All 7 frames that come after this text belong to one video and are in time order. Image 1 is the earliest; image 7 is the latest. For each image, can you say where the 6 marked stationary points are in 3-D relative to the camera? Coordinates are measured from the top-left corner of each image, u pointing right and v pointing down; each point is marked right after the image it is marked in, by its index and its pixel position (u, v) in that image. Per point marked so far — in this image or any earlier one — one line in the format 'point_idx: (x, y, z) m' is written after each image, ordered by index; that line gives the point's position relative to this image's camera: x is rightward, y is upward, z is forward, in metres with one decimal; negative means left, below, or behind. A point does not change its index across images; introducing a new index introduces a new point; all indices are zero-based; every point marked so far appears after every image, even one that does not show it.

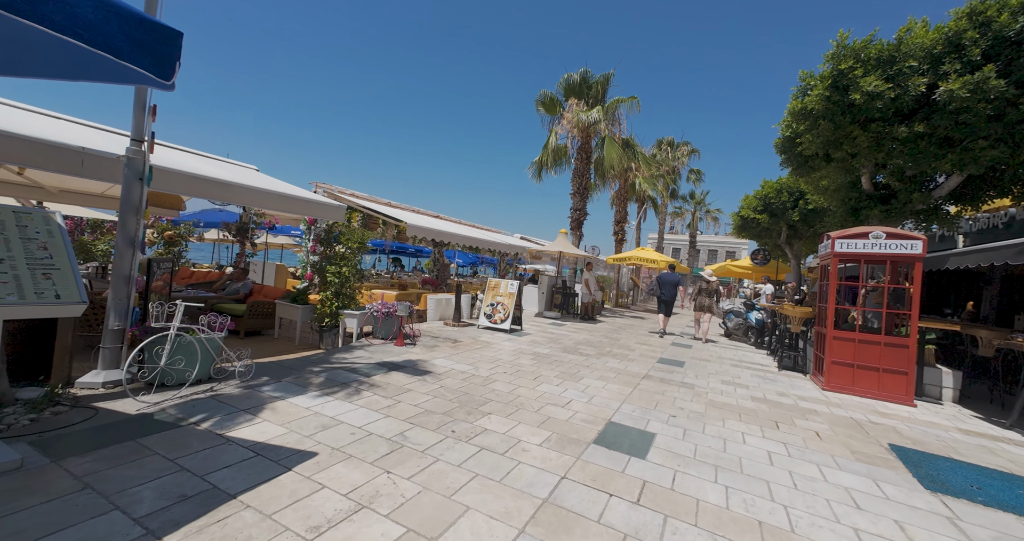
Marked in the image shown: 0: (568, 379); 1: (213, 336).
0: (+0.7, -1.5, +5.9) m
1: (-3.0, -0.7, +4.1) m
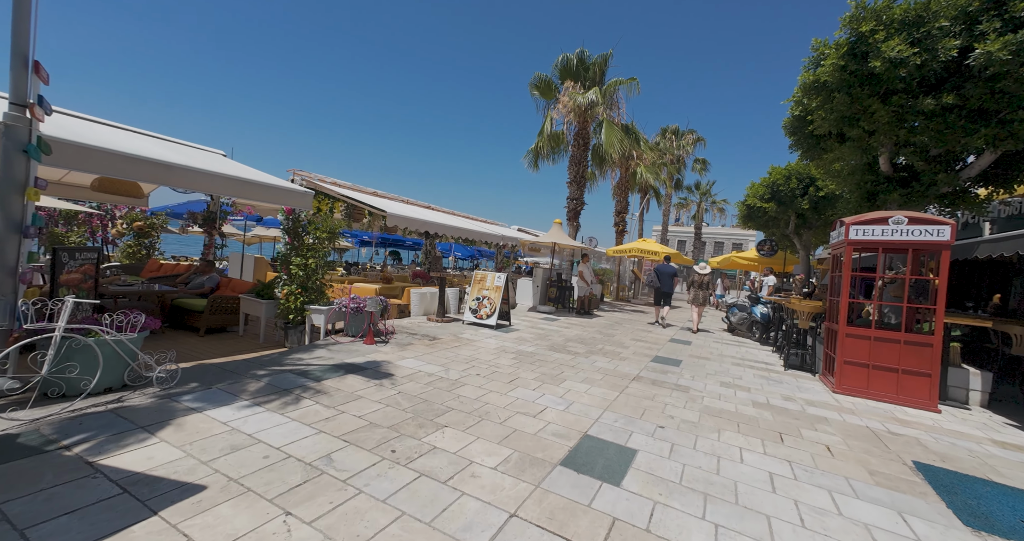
0: (+0.4, -1.4, +5.3) m
1: (-3.3, -0.6, +3.5) m
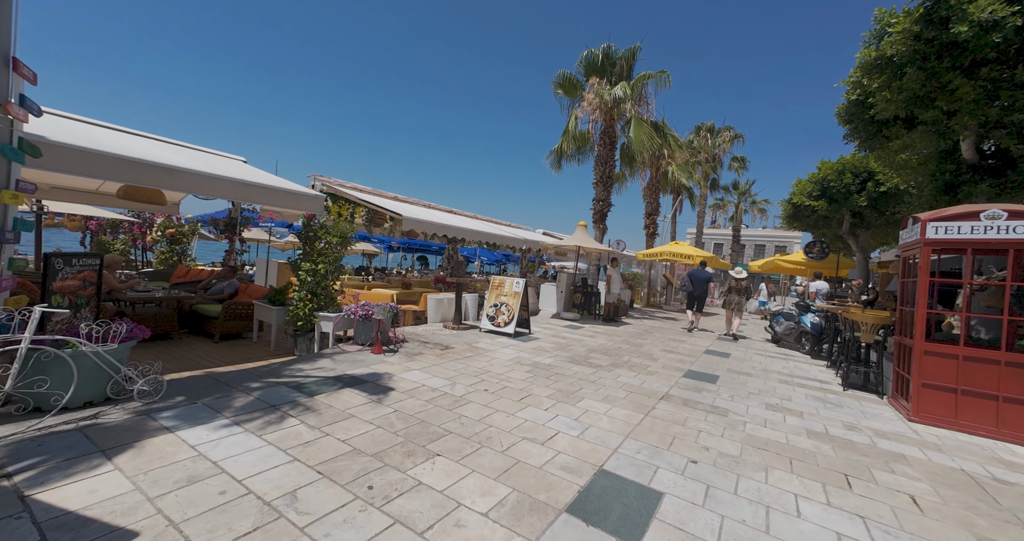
0: (+0.6, -1.5, +4.8) m
1: (-3.3, -0.6, +3.3) m
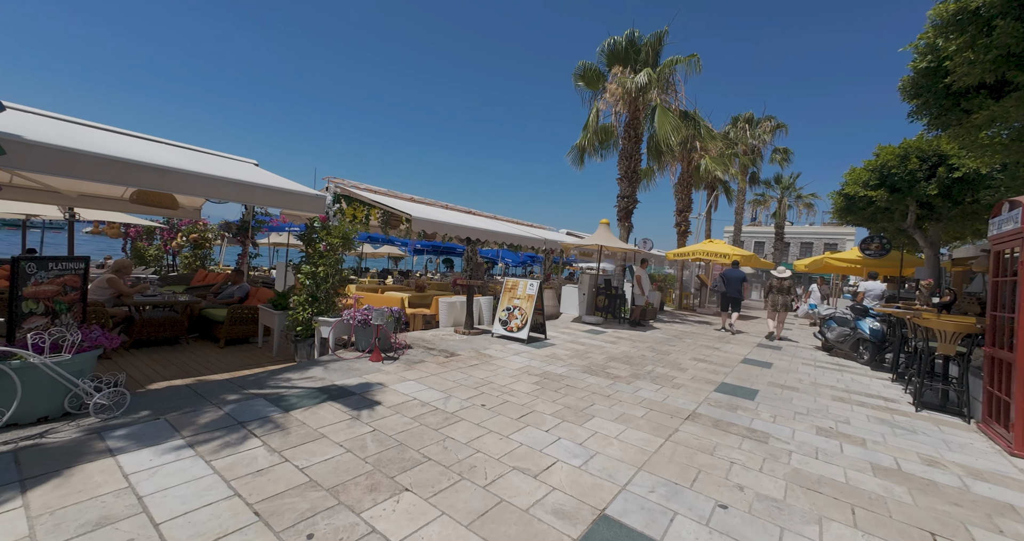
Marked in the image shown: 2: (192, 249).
0: (+0.6, -1.5, +4.2) m
1: (-3.4, -0.7, +3.0) m
2: (-7.4, +0.5, +9.7) m
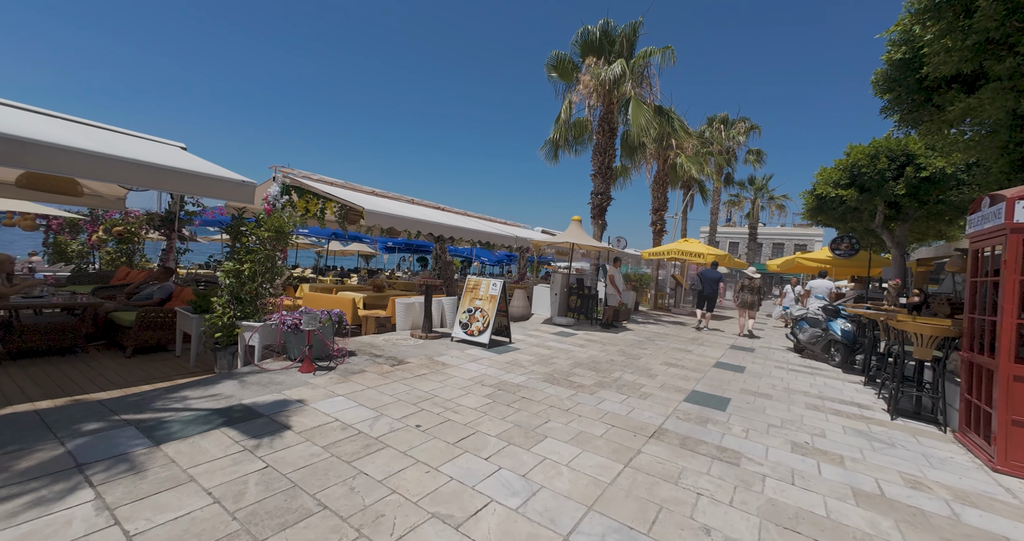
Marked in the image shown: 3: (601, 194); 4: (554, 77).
0: (+0.1, -1.5, +3.6) m
1: (-3.9, -0.7, +2.3) m
2: (-8.2, +0.6, +8.8) m
3: (+3.0, +2.5, +14.0) m
4: (+1.5, +6.3, +13.7) m
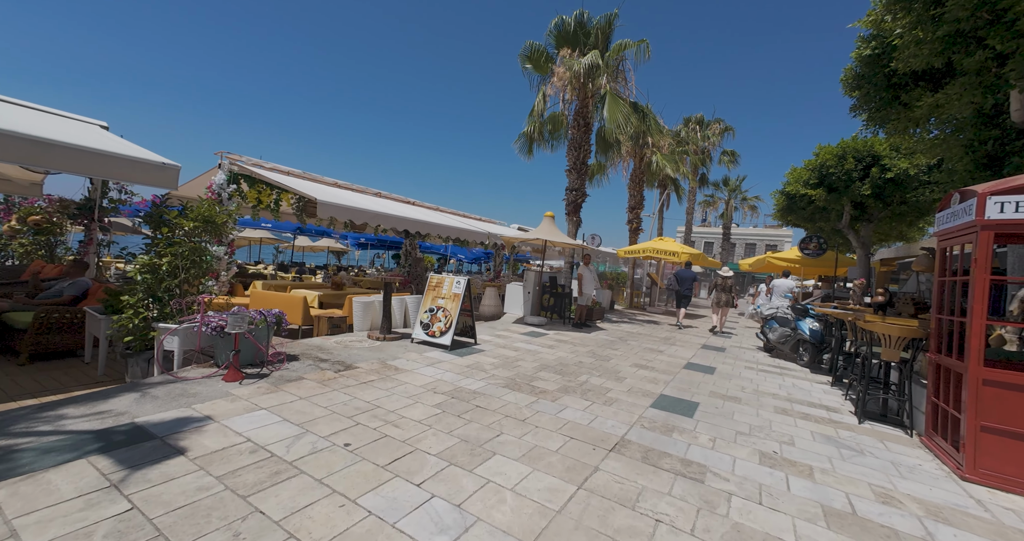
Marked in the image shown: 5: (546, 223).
0: (-0.4, -1.5, +3.2) m
1: (-4.2, -0.6, +1.7) m
2: (-8.8, +0.6, +7.9) m
3: (+2.1, +2.6, +13.7) m
4: (+0.5, +6.3, +13.3) m
5: (+0.9, +1.3, +11.5) m
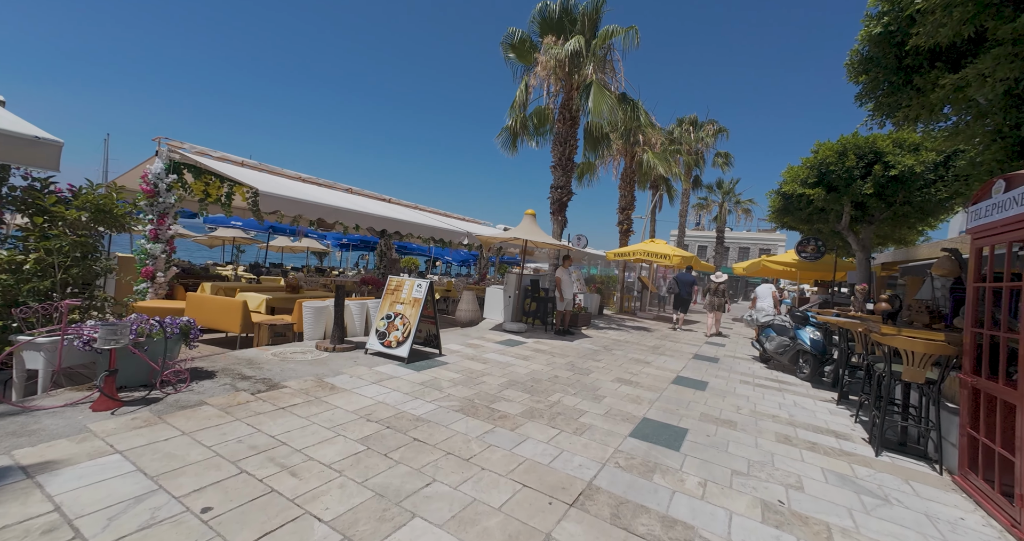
0: (-0.8, -1.5, +2.4) m
1: (-4.7, -0.6, +0.7) m
2: (-9.3, +0.7, +6.9) m
3: (+1.5, +2.5, +12.9) m
4: (0.0, +6.3, +12.5) m
5: (+0.4, +1.2, +10.7) m
